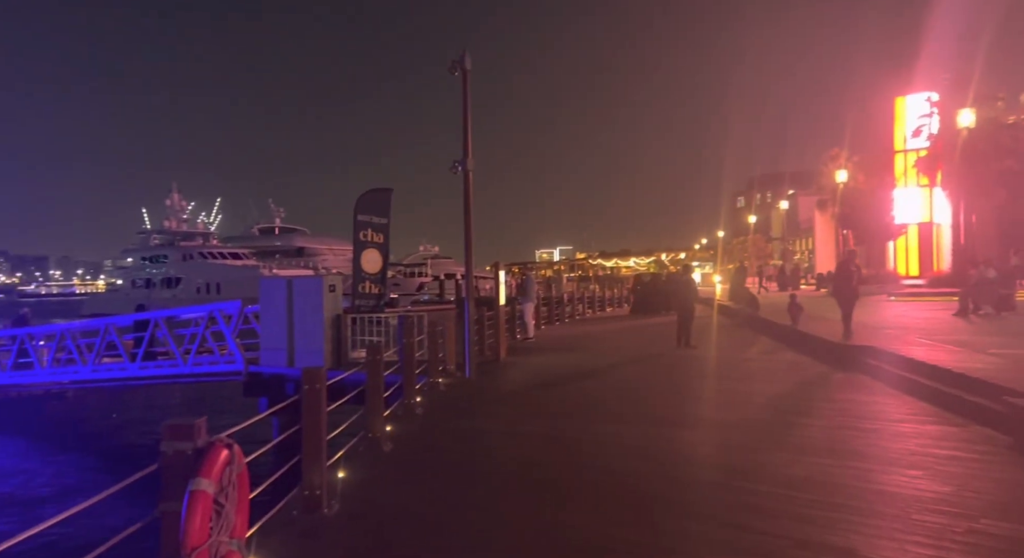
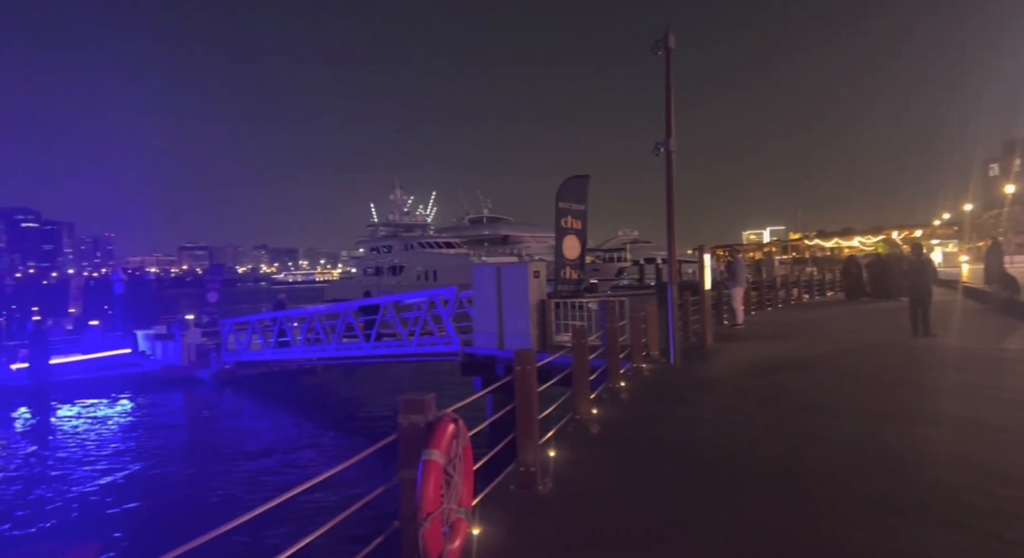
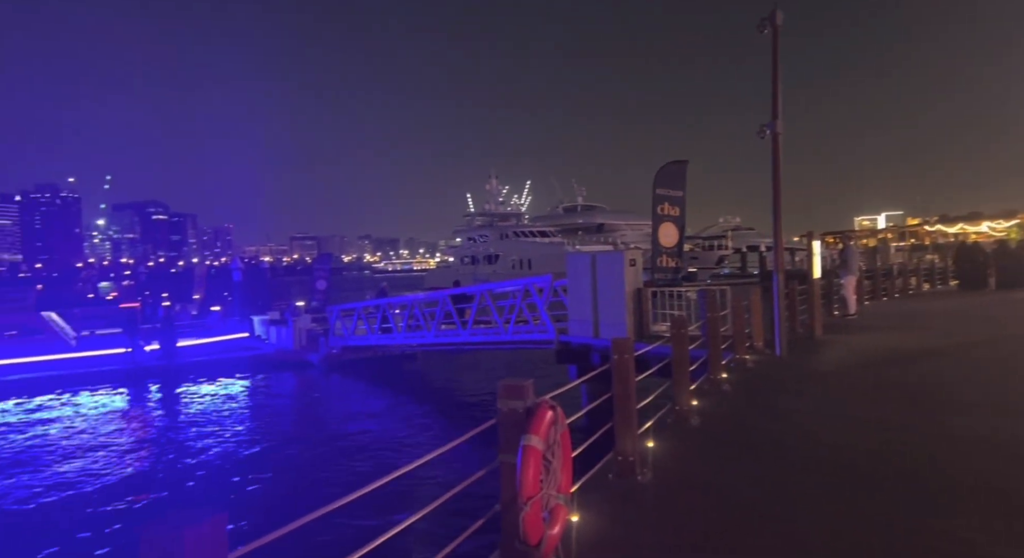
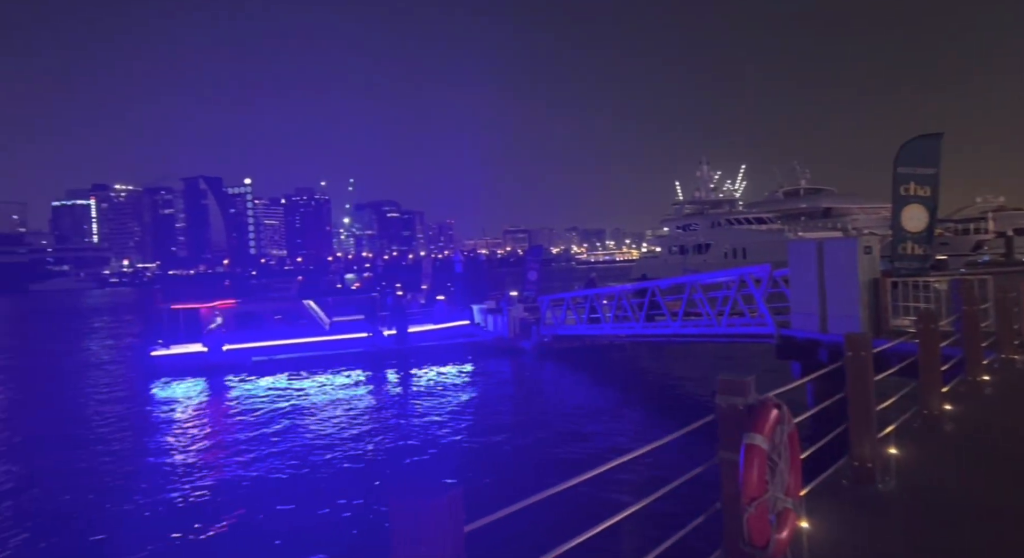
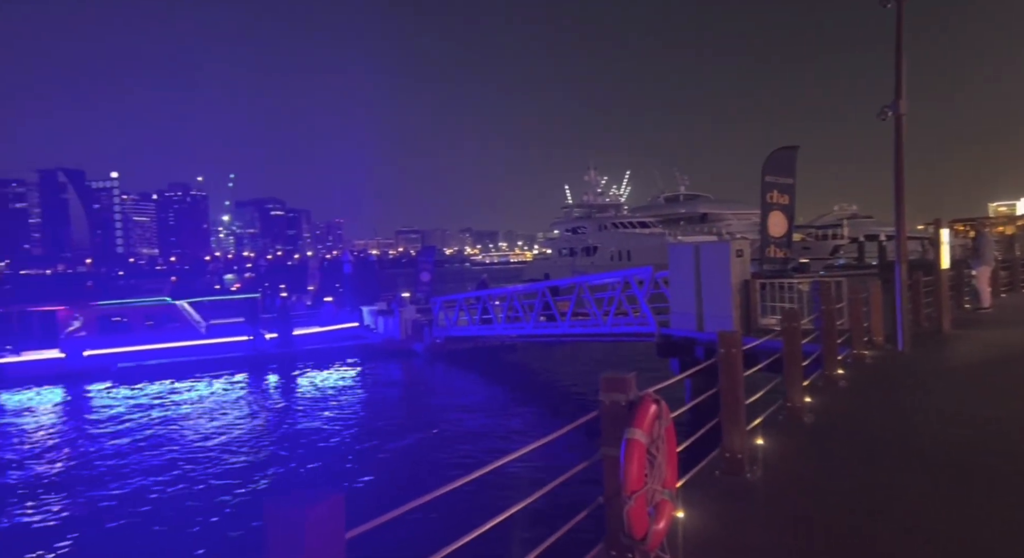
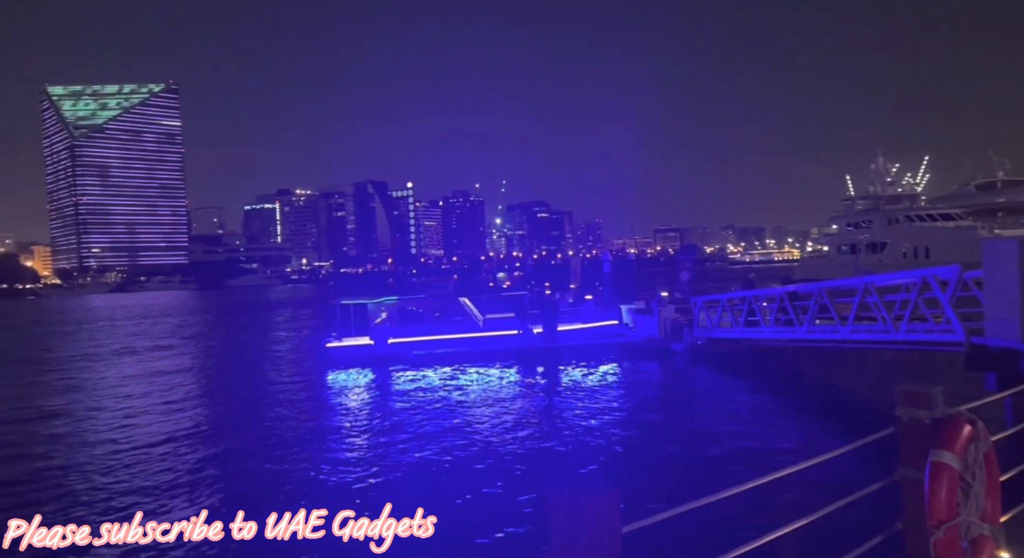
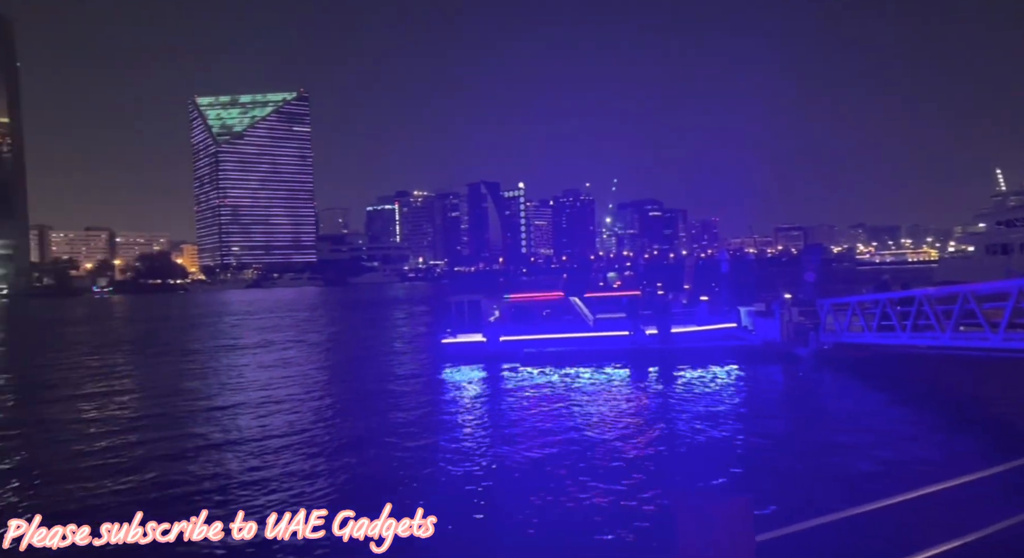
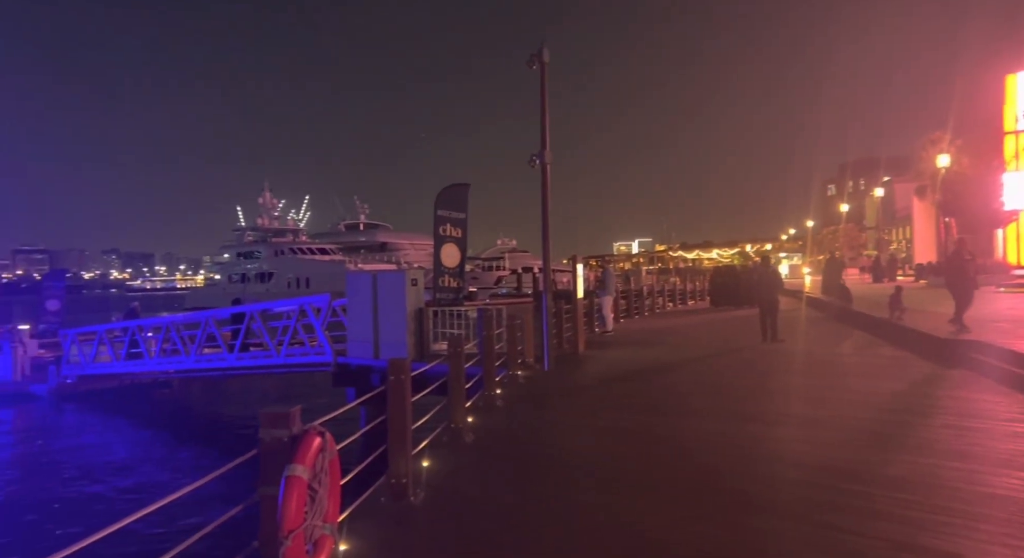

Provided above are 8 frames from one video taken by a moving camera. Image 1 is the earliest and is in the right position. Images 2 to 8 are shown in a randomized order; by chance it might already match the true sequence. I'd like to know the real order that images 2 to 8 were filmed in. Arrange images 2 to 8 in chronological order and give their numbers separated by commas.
8, 2, 3, 5, 4, 6, 7
